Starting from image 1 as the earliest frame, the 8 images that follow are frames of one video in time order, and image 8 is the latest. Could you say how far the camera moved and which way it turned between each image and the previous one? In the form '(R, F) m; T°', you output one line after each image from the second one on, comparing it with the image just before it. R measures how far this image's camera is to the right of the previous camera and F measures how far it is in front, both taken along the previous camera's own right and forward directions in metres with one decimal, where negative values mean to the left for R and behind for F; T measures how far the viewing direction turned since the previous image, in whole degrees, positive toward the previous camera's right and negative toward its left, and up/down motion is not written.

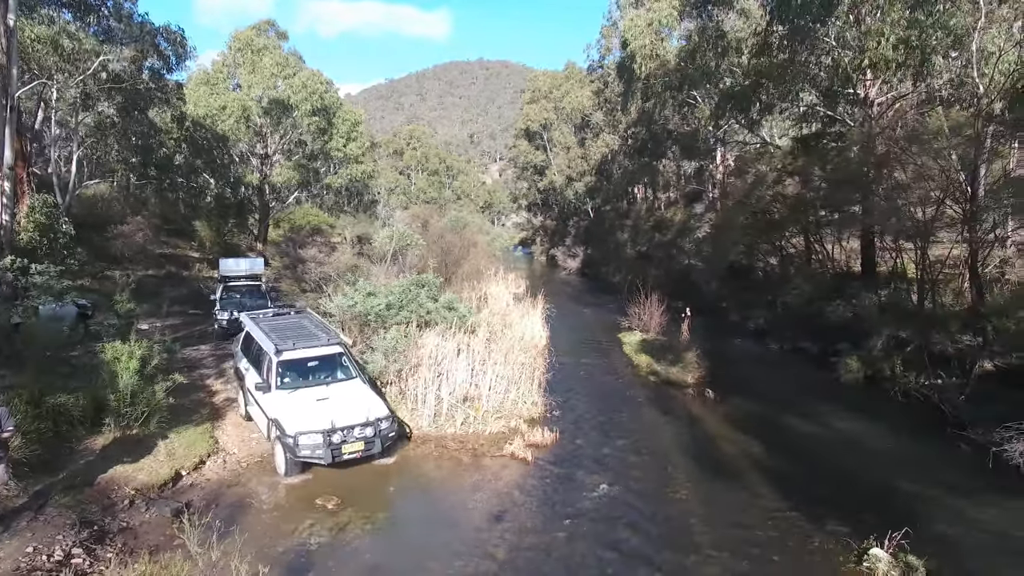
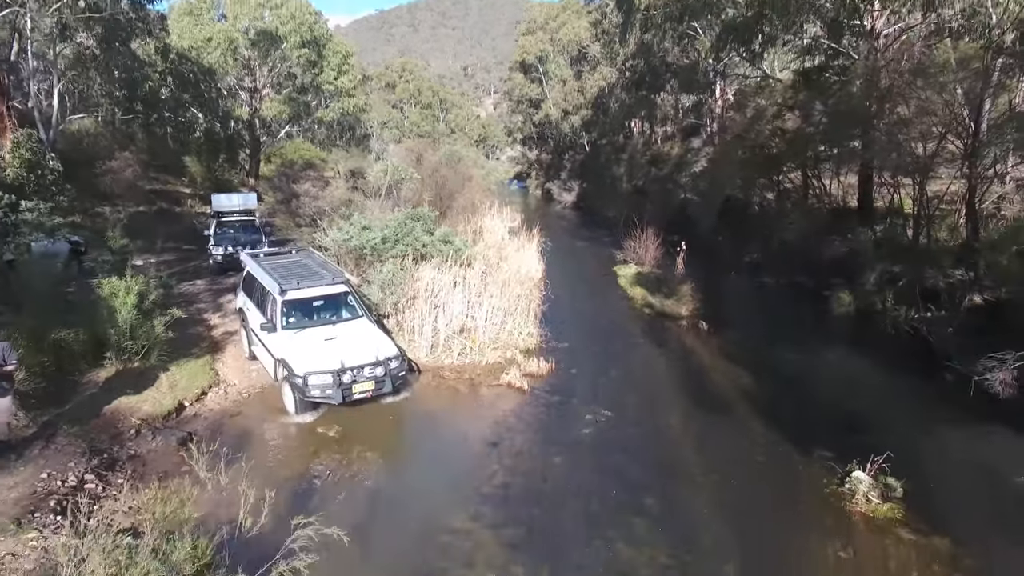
(0.0, -0.1) m; 0°
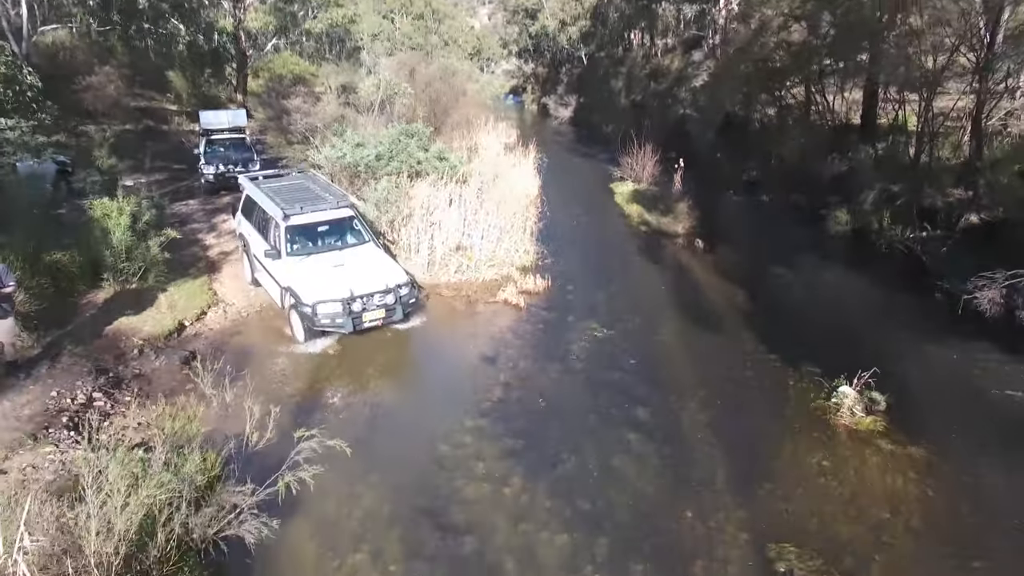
(0.0, 0.0) m; 0°
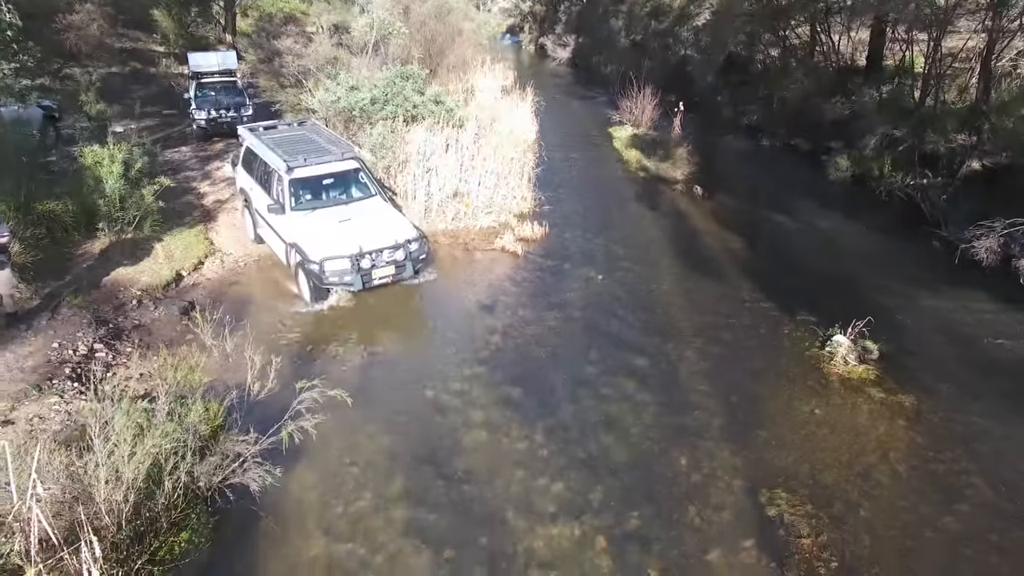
(0.0, 0.0) m; 0°
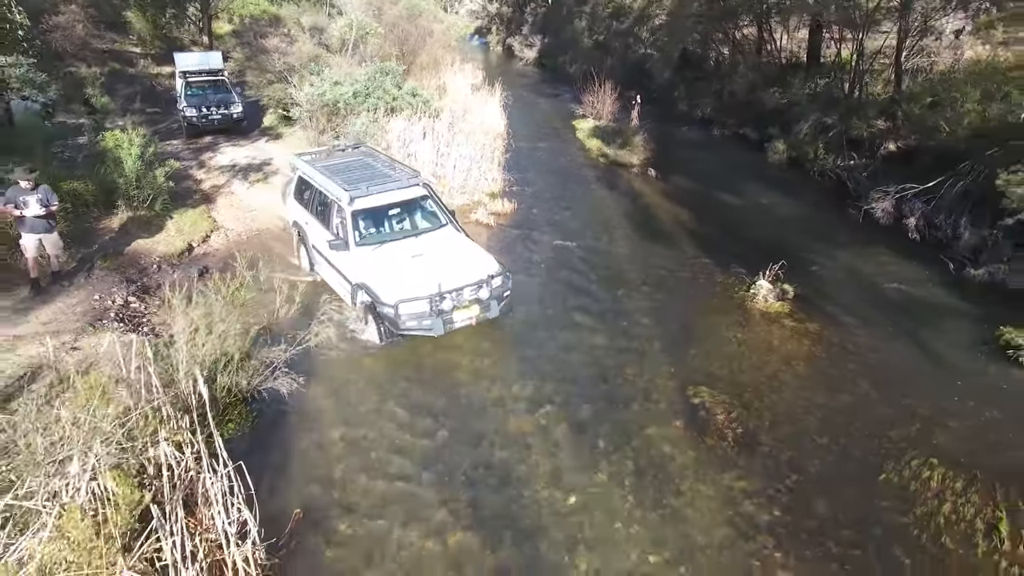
(-0.1, -1.7) m; +2°
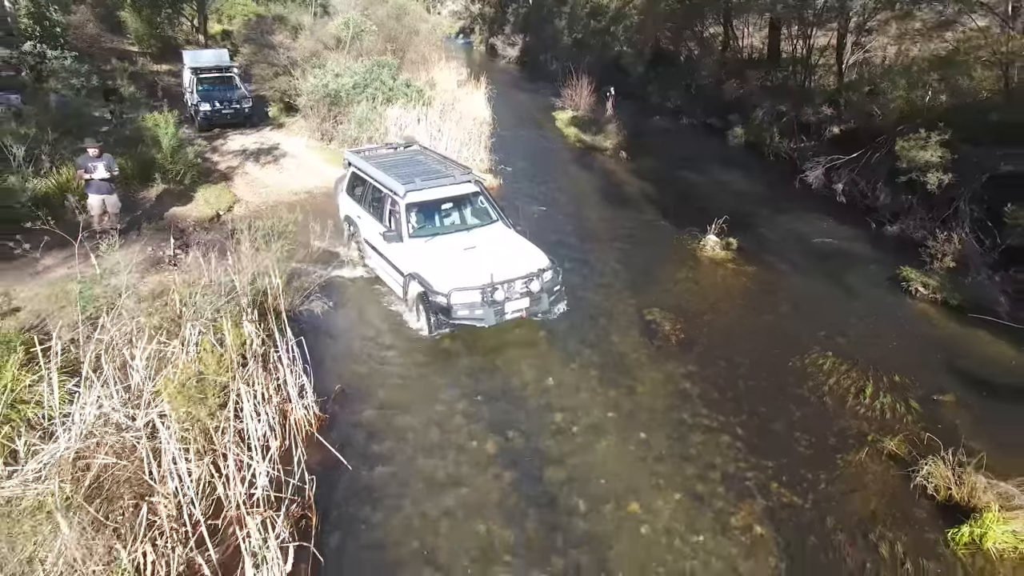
(-0.1, -2.0) m; +1°
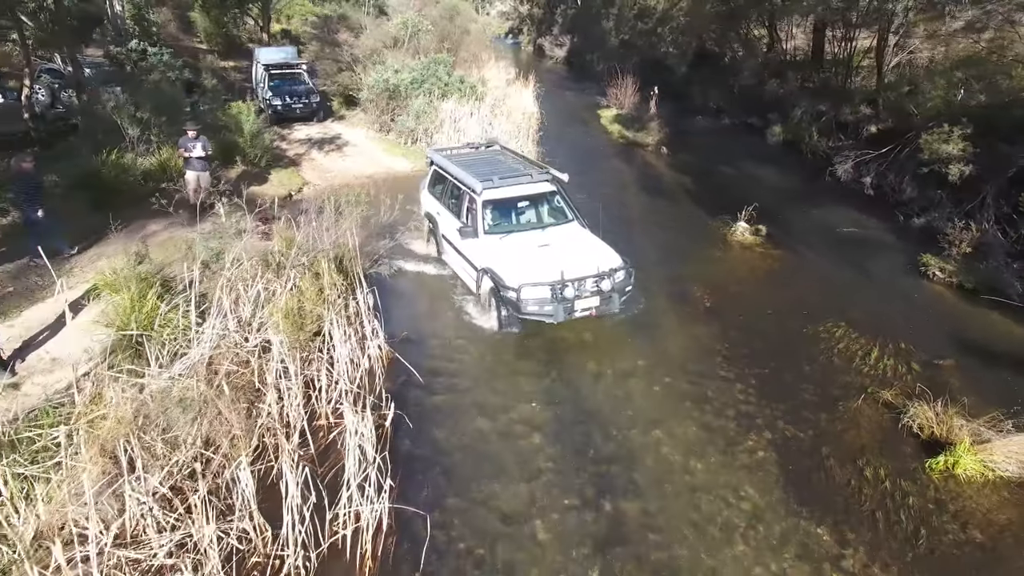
(0.0, -1.2) m; -3°
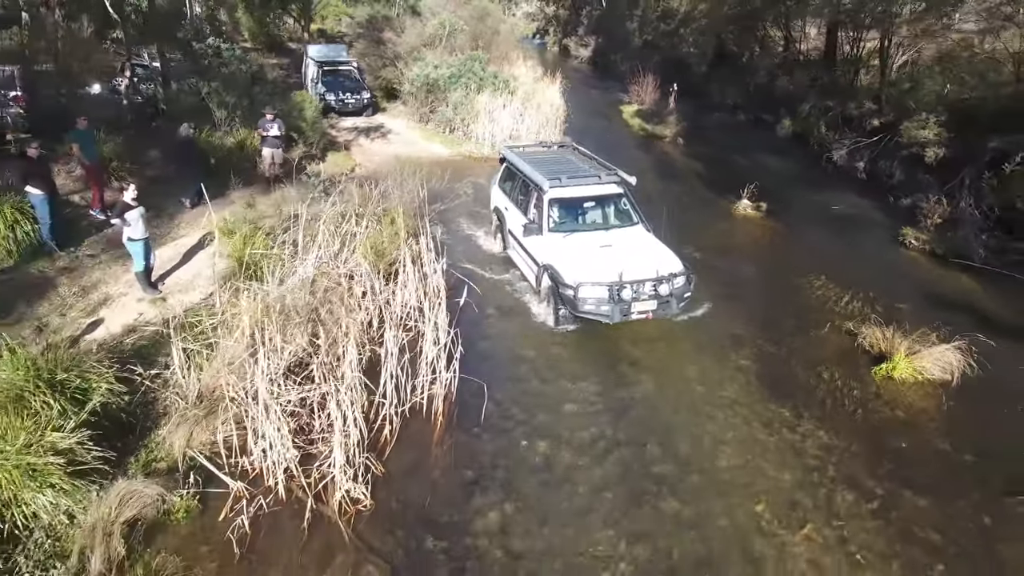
(-0.2, -2.0) m; -2°
